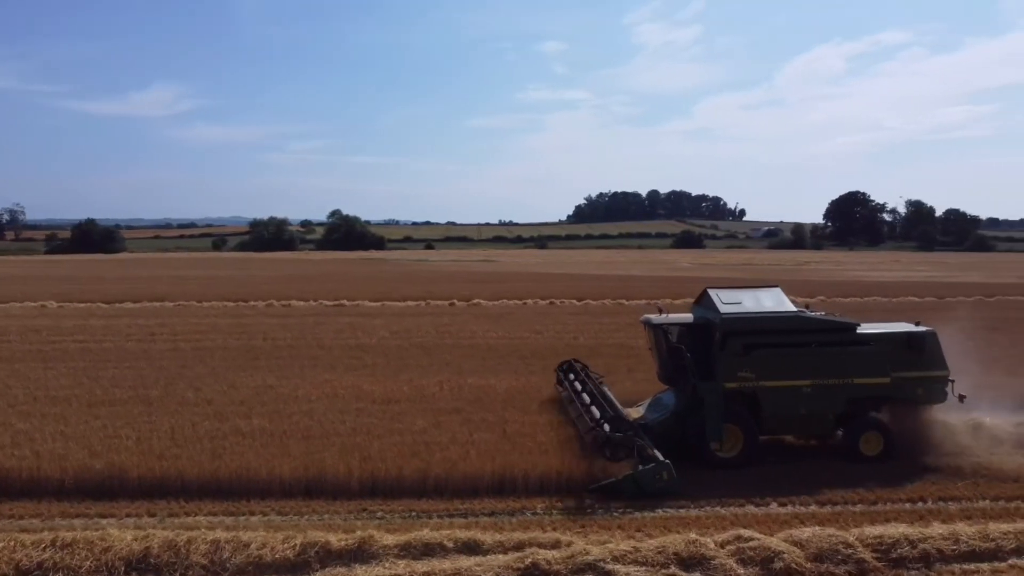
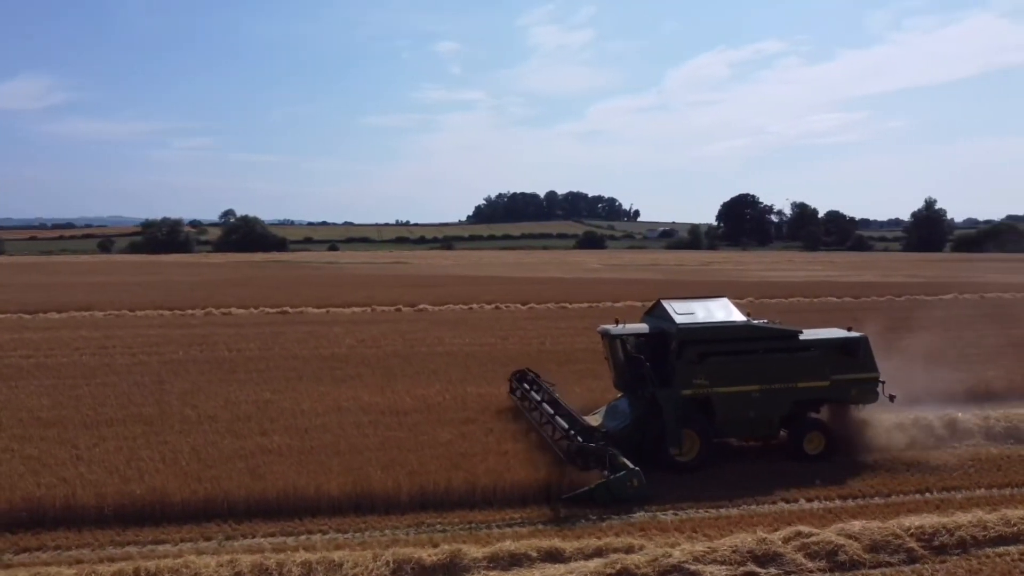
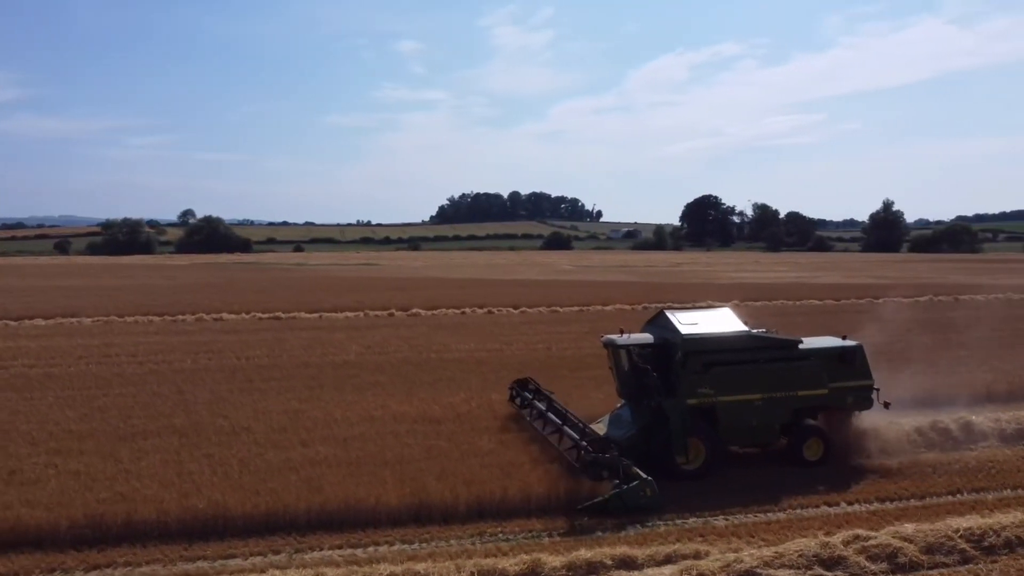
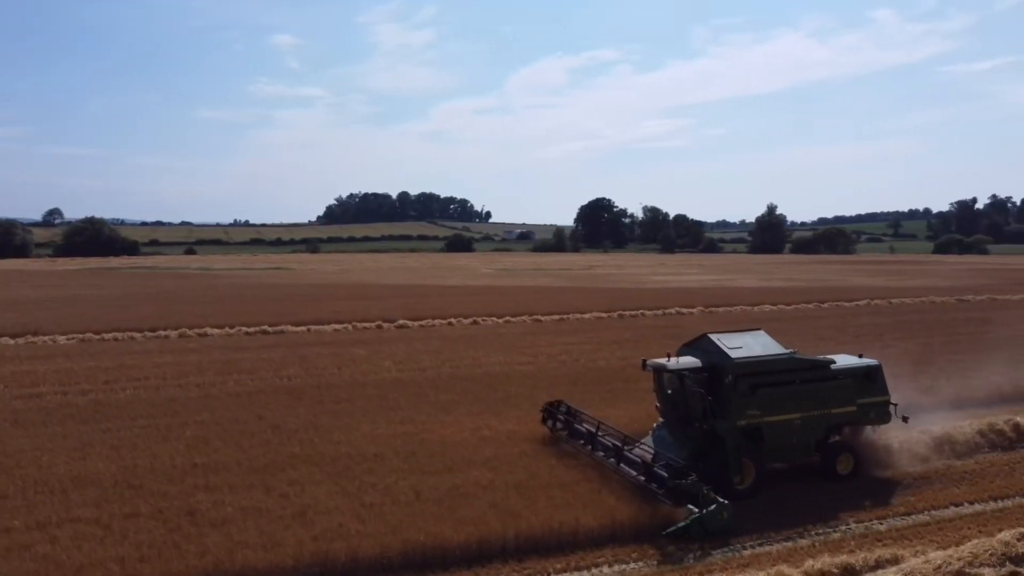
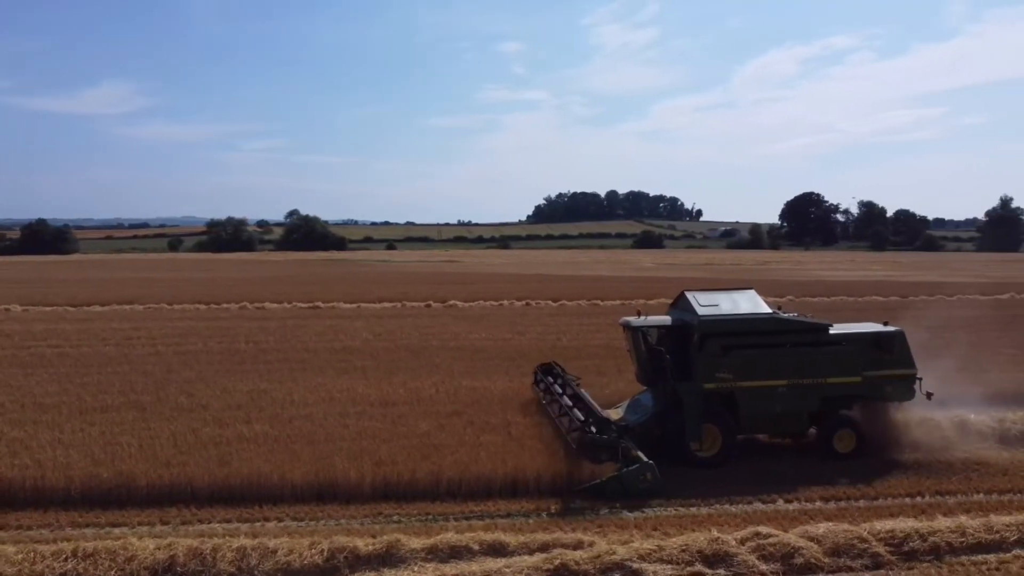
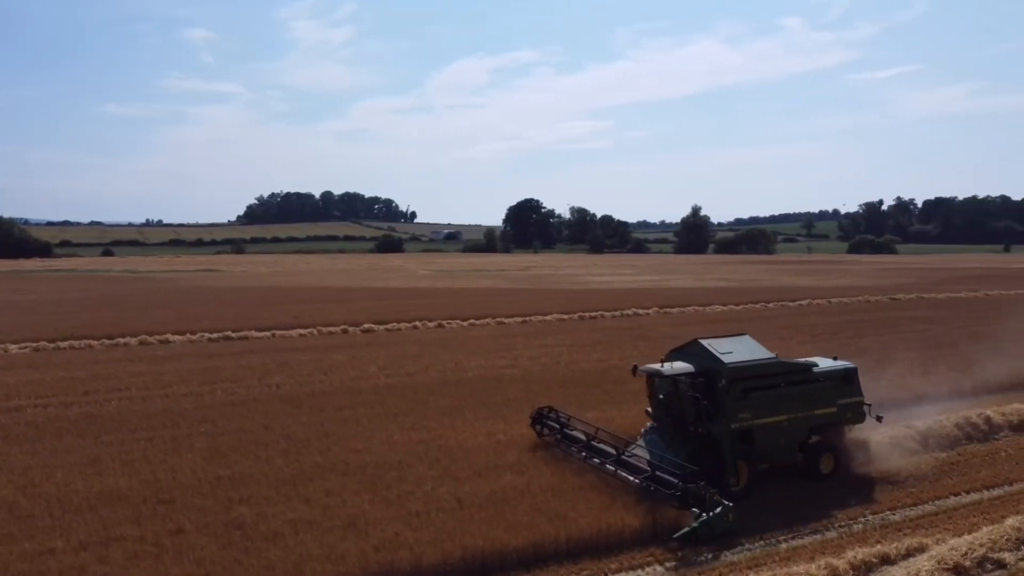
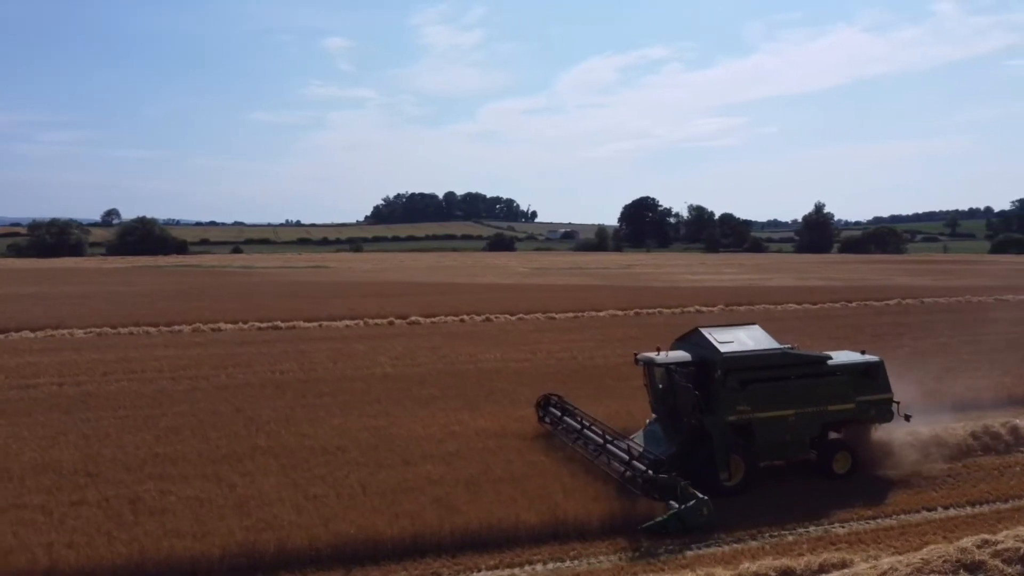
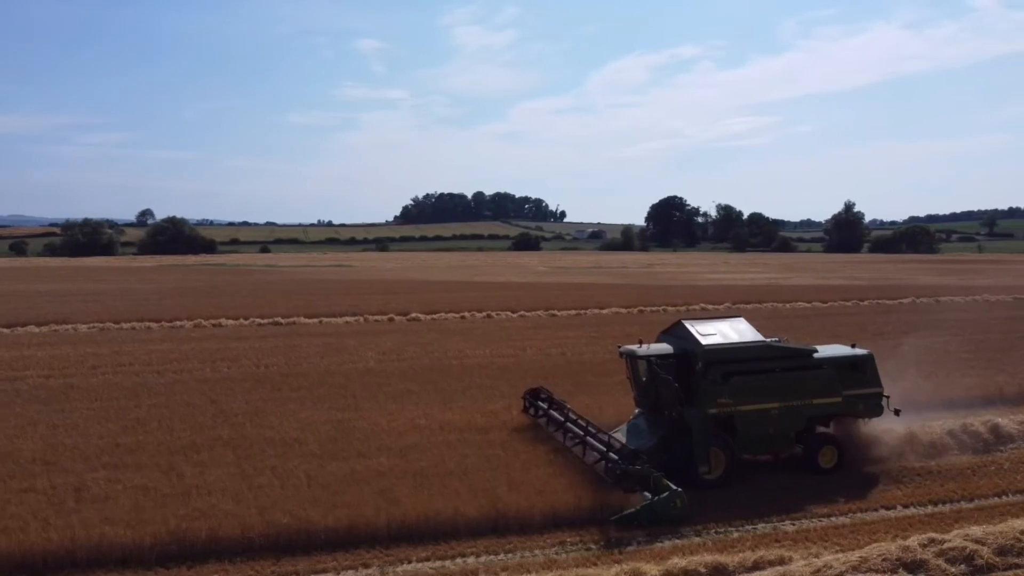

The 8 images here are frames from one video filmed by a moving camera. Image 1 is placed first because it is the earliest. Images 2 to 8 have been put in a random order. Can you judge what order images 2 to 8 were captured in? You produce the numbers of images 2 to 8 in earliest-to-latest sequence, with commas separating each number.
5, 2, 3, 8, 7, 4, 6
